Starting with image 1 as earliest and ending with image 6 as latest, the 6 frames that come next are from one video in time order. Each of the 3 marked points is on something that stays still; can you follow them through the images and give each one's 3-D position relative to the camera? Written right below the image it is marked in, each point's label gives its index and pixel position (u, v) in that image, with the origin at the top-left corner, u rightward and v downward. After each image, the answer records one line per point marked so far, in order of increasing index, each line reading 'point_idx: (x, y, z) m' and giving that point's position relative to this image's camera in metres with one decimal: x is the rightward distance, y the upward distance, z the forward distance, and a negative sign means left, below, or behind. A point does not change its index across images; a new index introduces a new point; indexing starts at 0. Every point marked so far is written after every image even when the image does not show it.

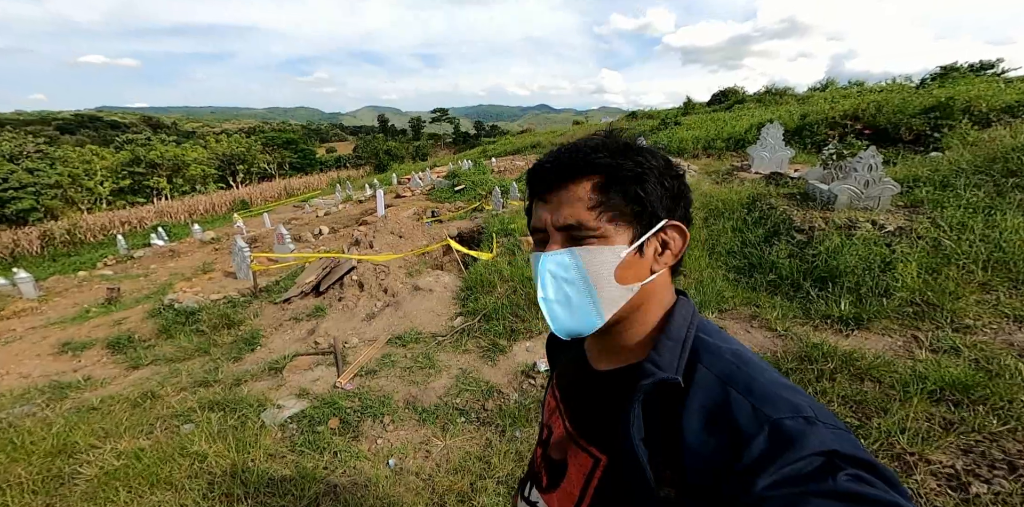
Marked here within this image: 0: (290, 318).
0: (-2.7, -0.8, +5.2) m
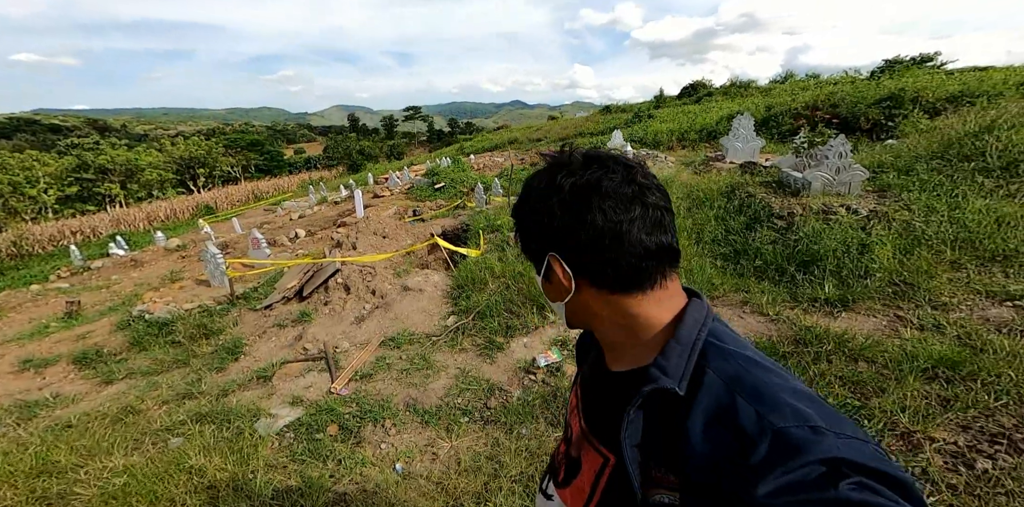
0: (-2.8, -0.8, +5.0) m
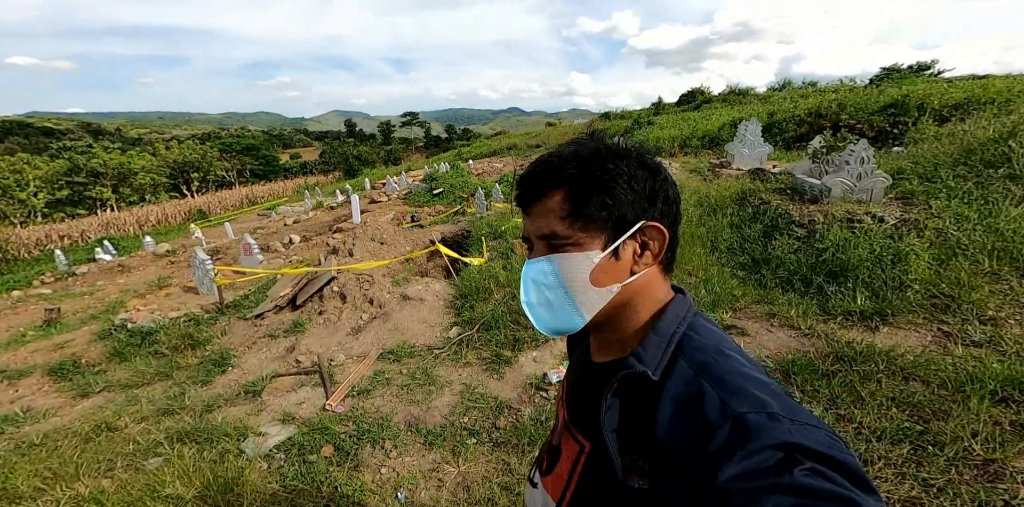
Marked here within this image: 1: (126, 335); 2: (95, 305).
0: (-2.8, -0.9, +4.8) m
1: (-4.7, -1.0, +5.2) m
2: (-7.2, -0.9, +7.3) m
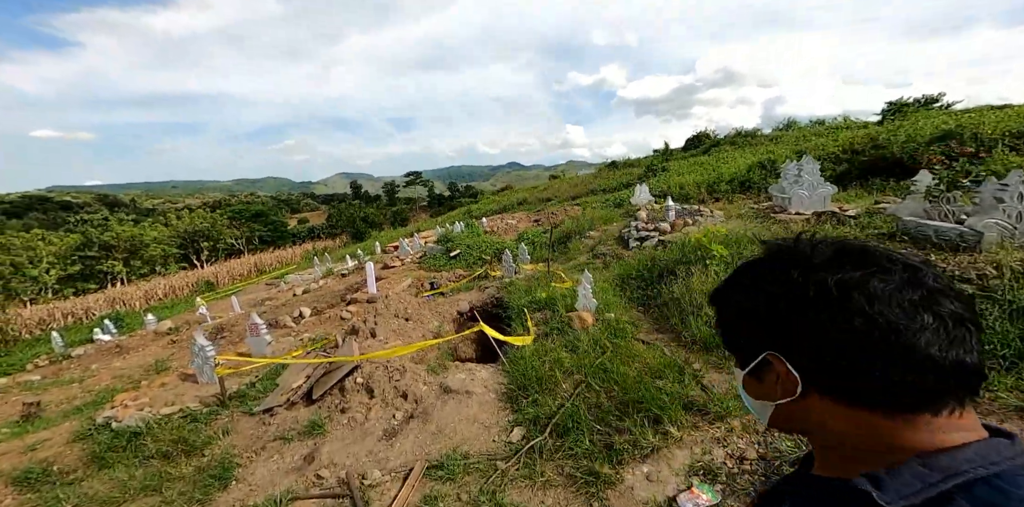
0: (-2.2, -1.7, +3.9) m
1: (-4.1, -1.9, +4.3) m
2: (-6.5, -2.2, +6.5) m
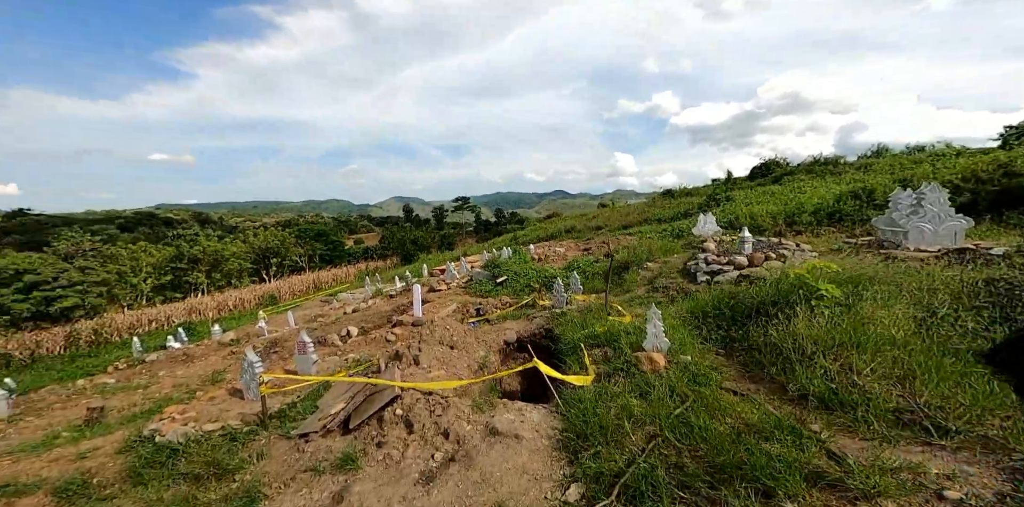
0: (-1.7, -1.8, +3.6) m
1: (-3.6, -2.0, +4.2) m
2: (-5.8, -2.3, +6.6) m
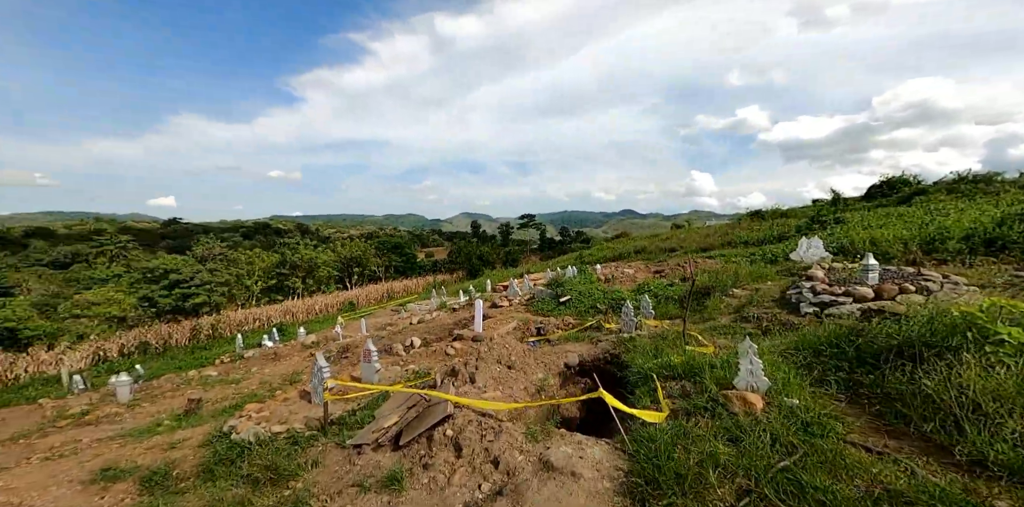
0: (-1.3, -1.9, +3.5) m
1: (-3.0, -2.0, +4.4) m
2: (-4.8, -2.4, +7.2) m
